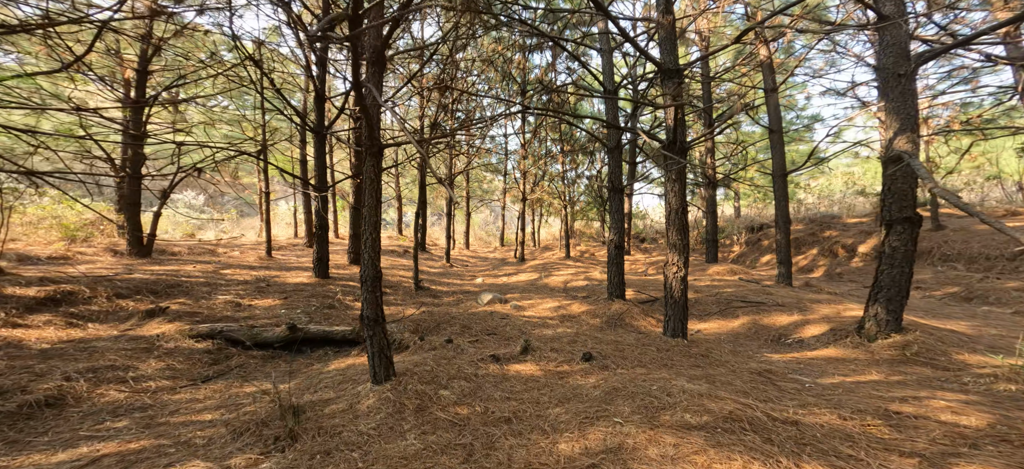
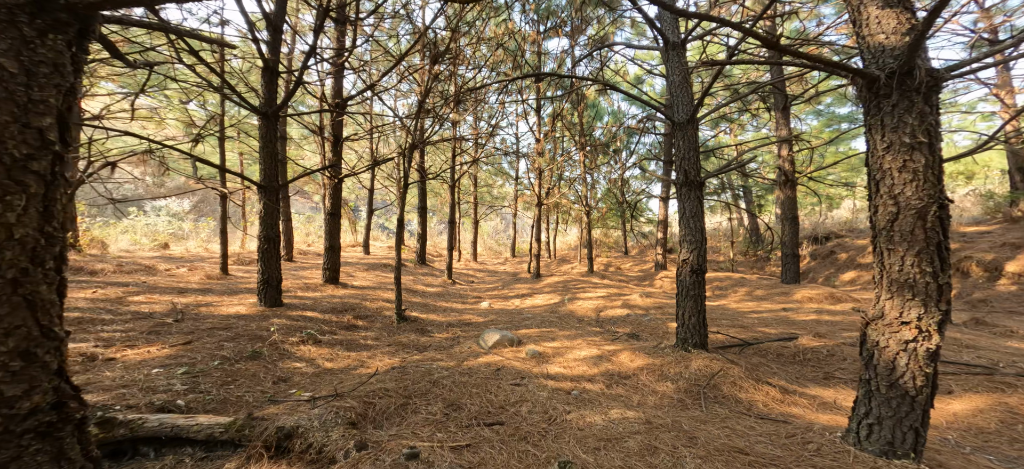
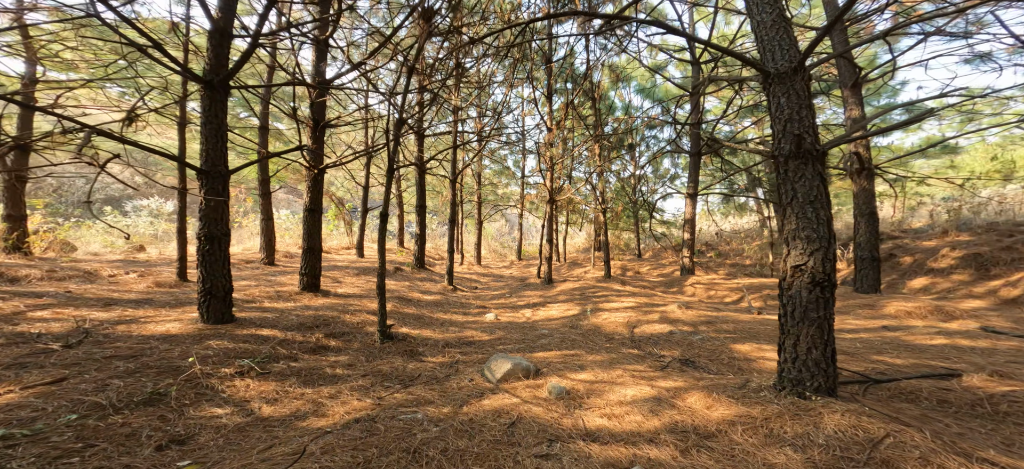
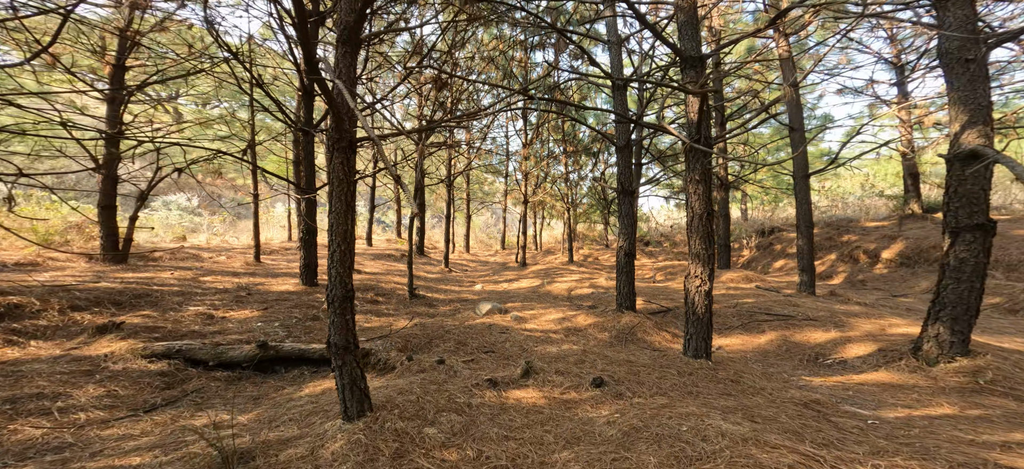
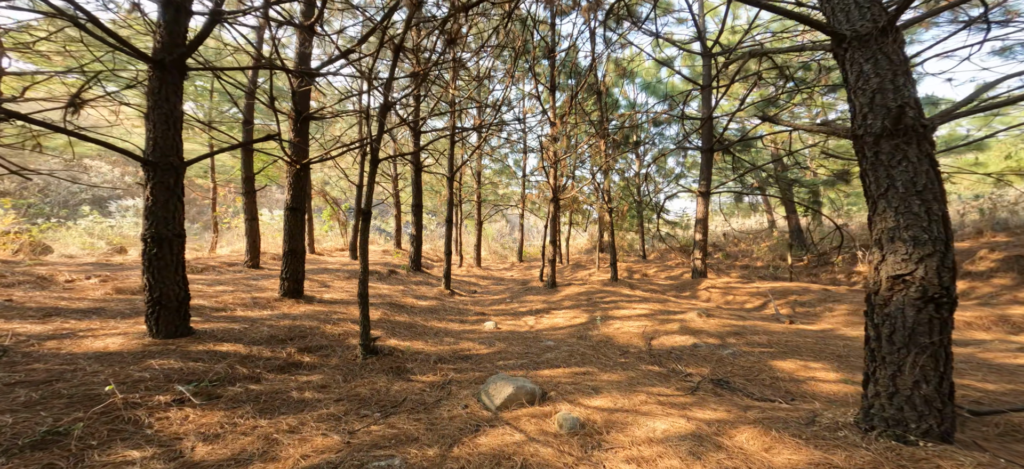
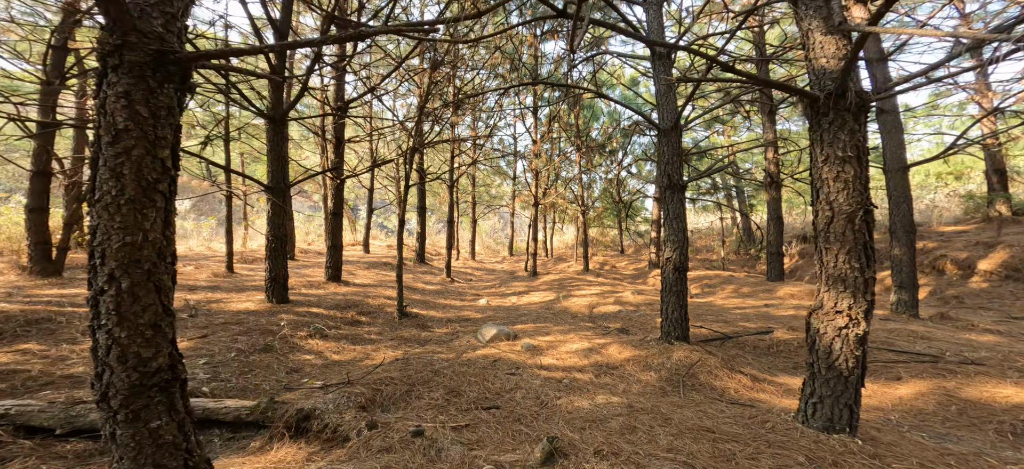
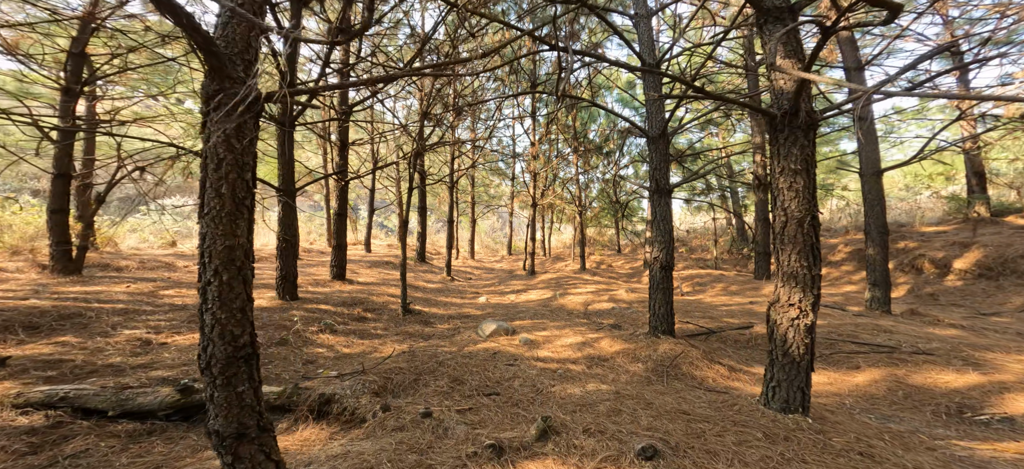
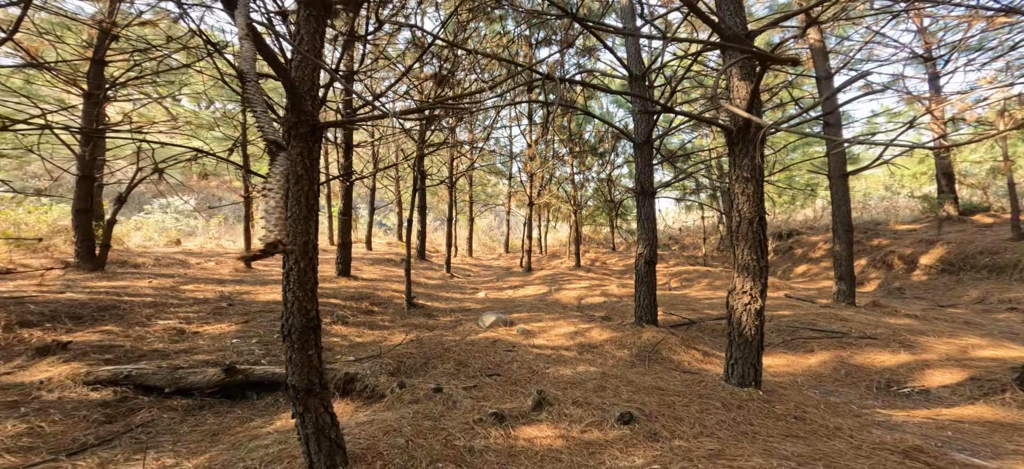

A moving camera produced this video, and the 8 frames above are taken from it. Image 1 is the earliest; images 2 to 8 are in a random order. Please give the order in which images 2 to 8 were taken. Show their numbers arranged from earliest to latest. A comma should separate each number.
4, 8, 7, 6, 2, 3, 5
